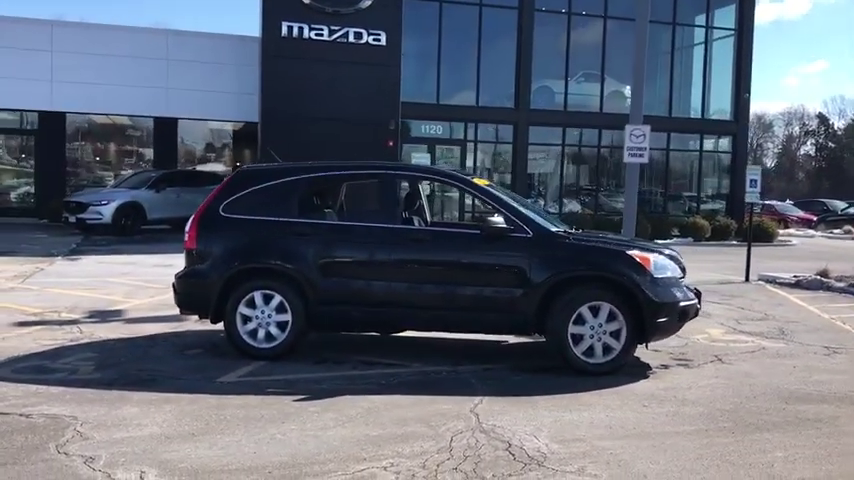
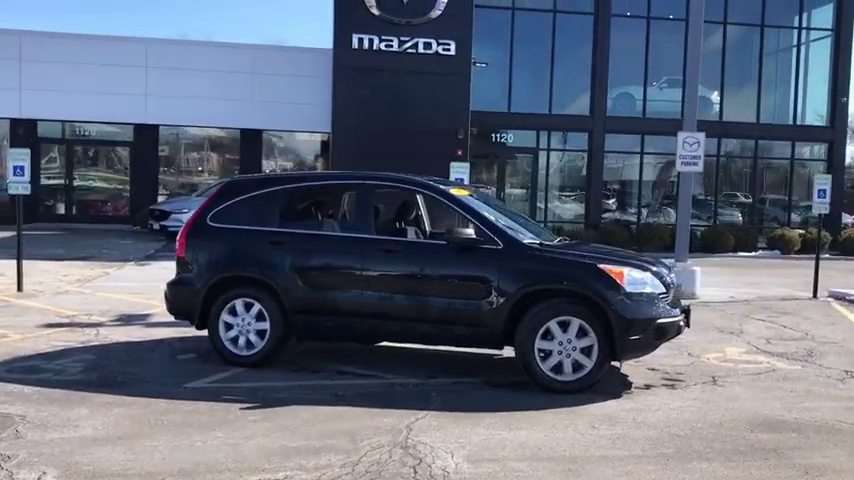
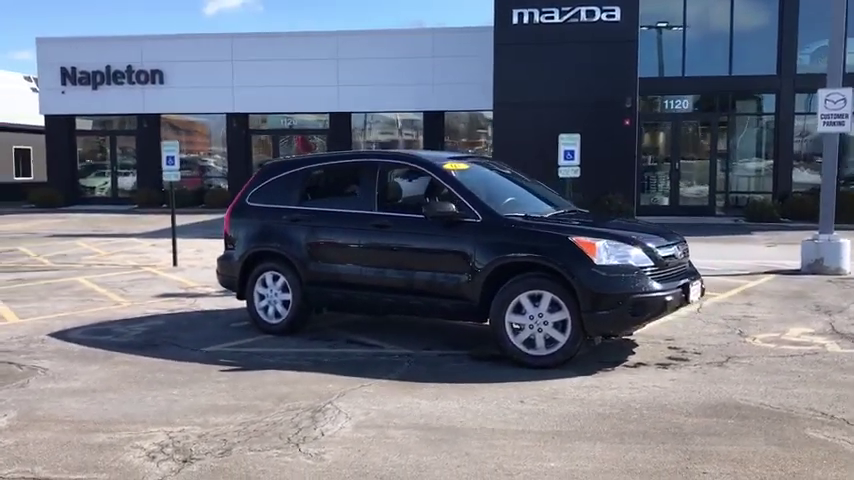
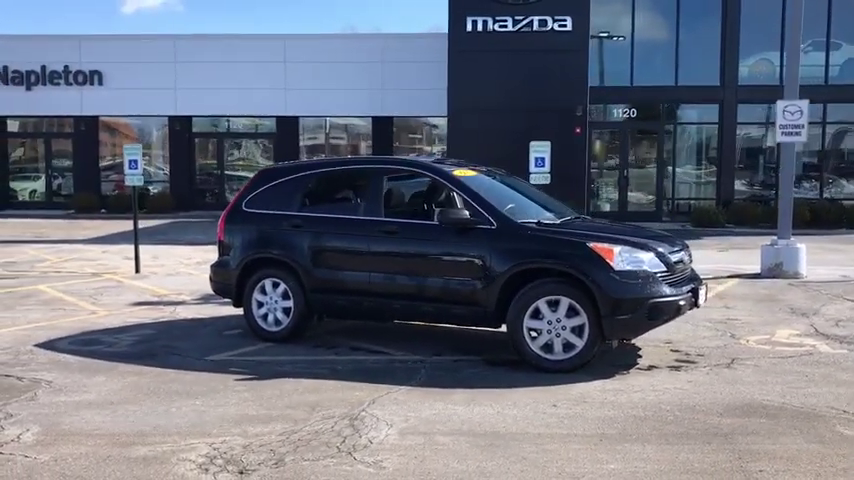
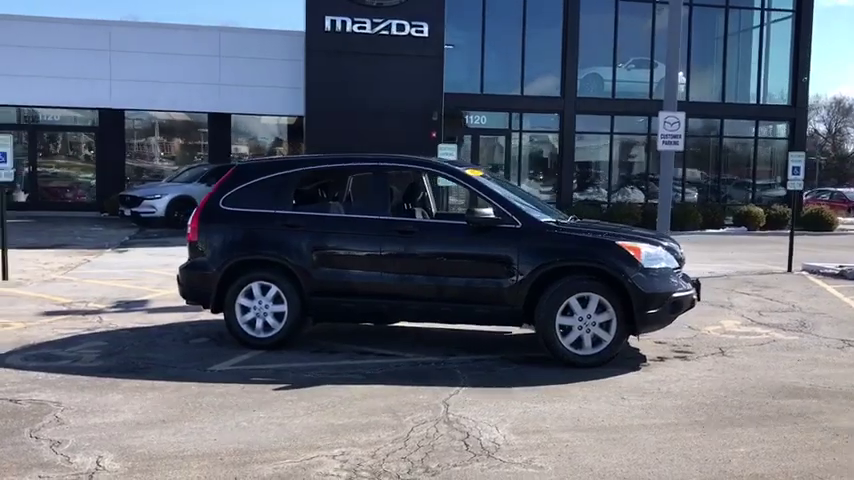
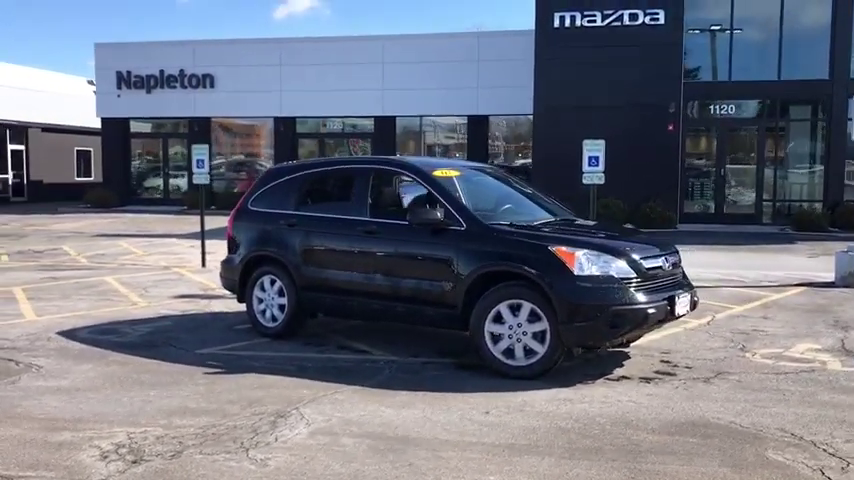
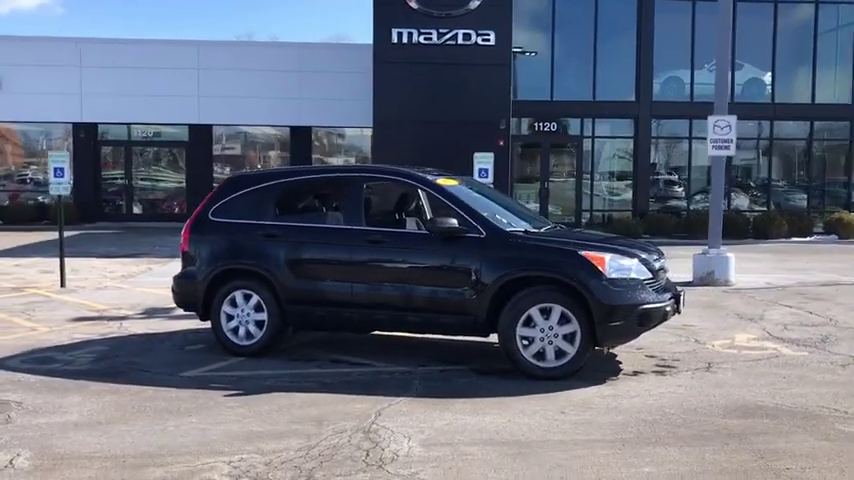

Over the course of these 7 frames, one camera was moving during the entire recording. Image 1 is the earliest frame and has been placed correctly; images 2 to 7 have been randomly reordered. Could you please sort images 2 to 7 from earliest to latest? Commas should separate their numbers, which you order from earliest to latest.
5, 2, 7, 4, 3, 6
